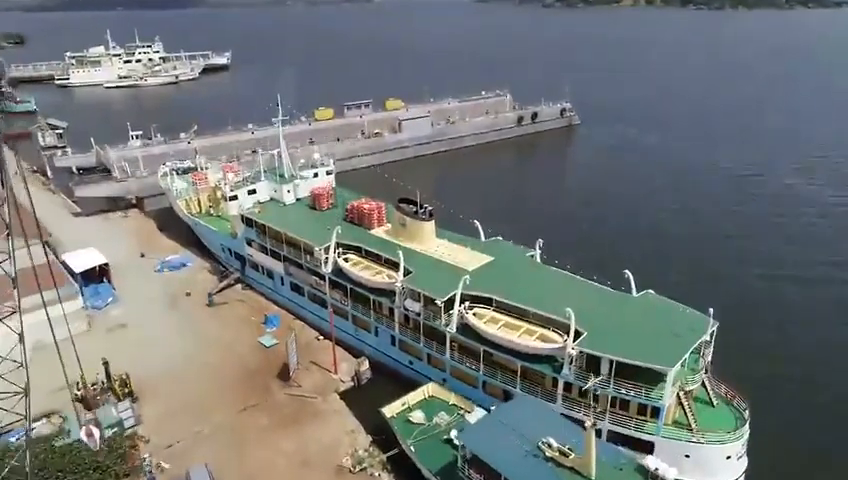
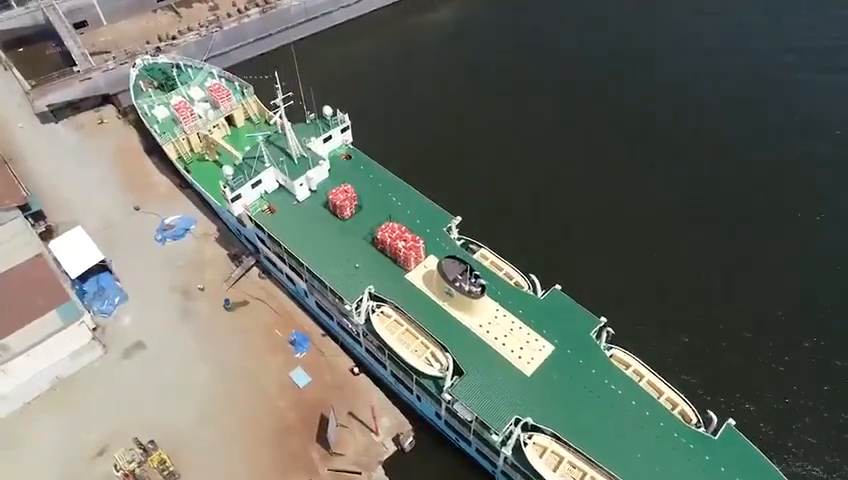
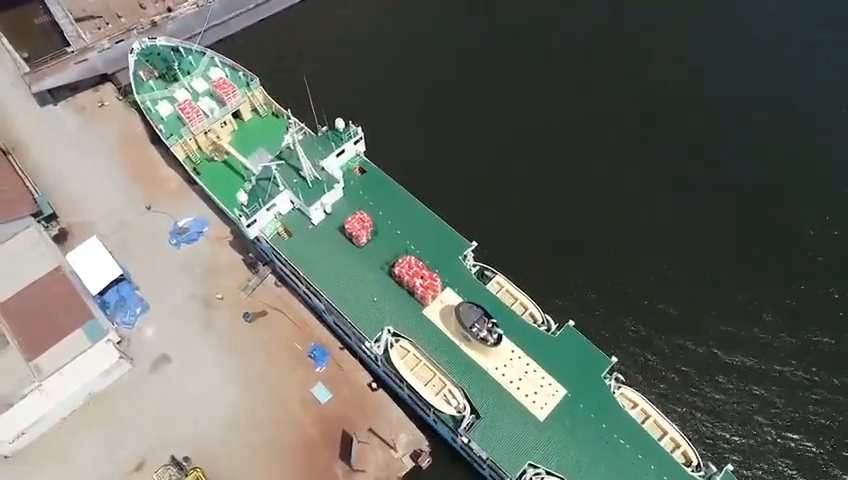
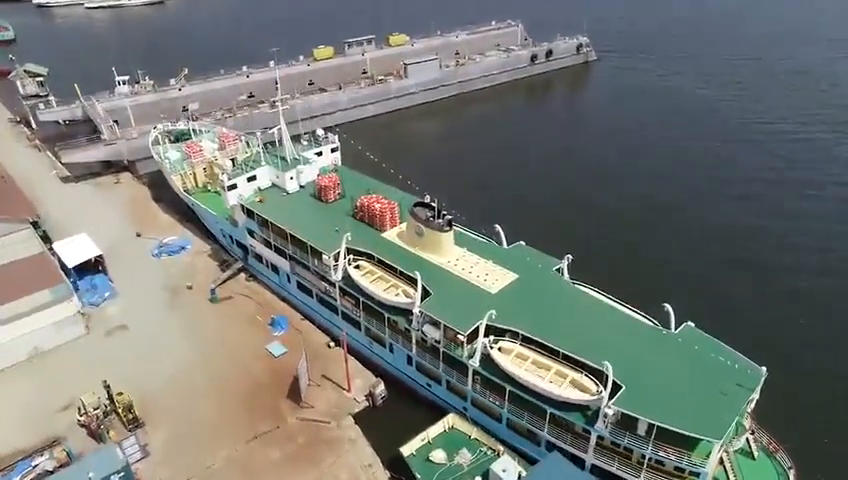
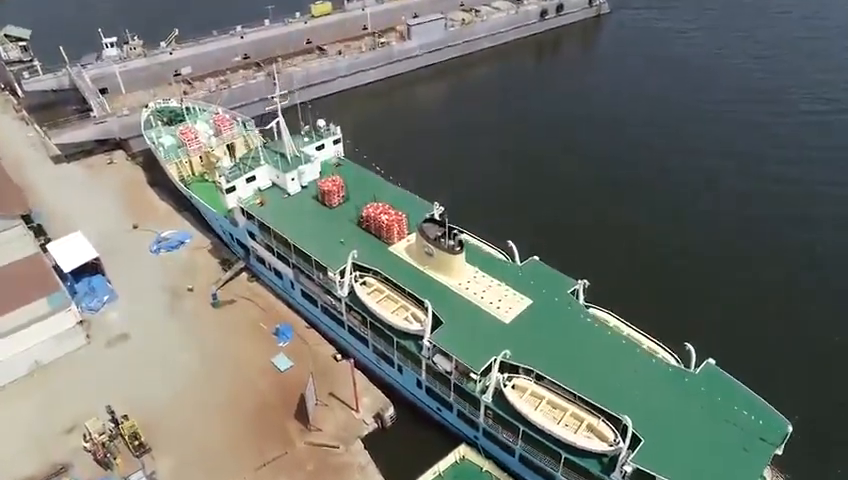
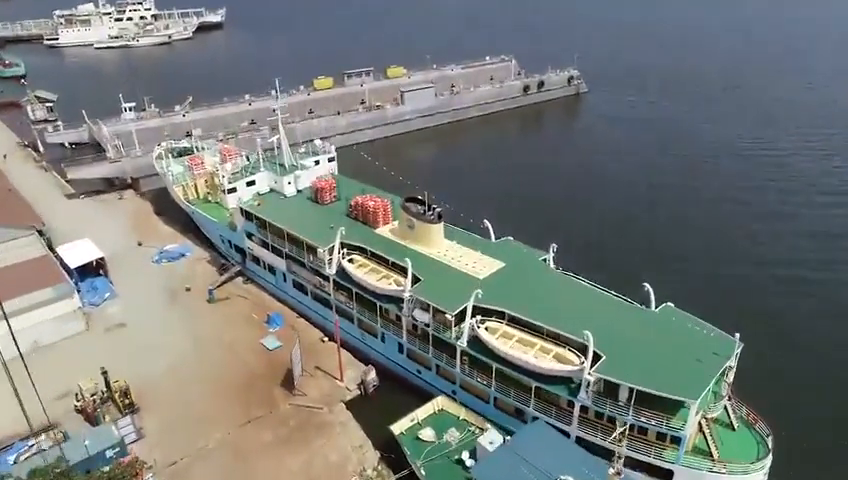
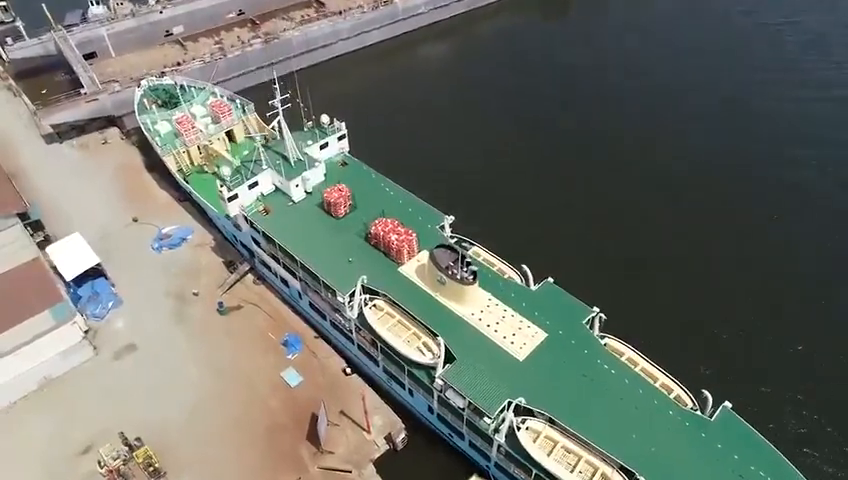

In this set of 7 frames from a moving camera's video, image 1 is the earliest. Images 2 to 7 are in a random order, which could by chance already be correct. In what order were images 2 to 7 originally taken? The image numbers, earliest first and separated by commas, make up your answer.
6, 4, 5, 7, 2, 3
